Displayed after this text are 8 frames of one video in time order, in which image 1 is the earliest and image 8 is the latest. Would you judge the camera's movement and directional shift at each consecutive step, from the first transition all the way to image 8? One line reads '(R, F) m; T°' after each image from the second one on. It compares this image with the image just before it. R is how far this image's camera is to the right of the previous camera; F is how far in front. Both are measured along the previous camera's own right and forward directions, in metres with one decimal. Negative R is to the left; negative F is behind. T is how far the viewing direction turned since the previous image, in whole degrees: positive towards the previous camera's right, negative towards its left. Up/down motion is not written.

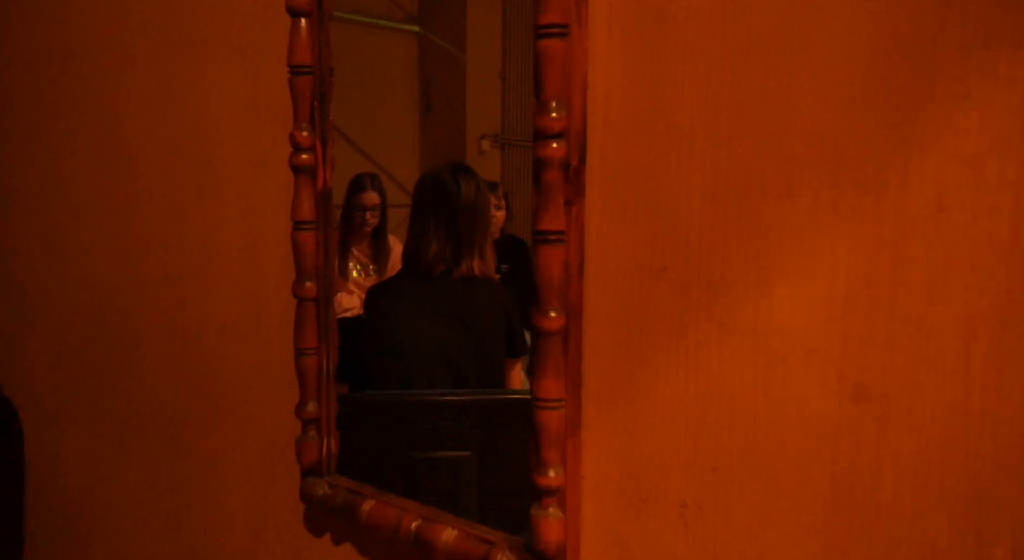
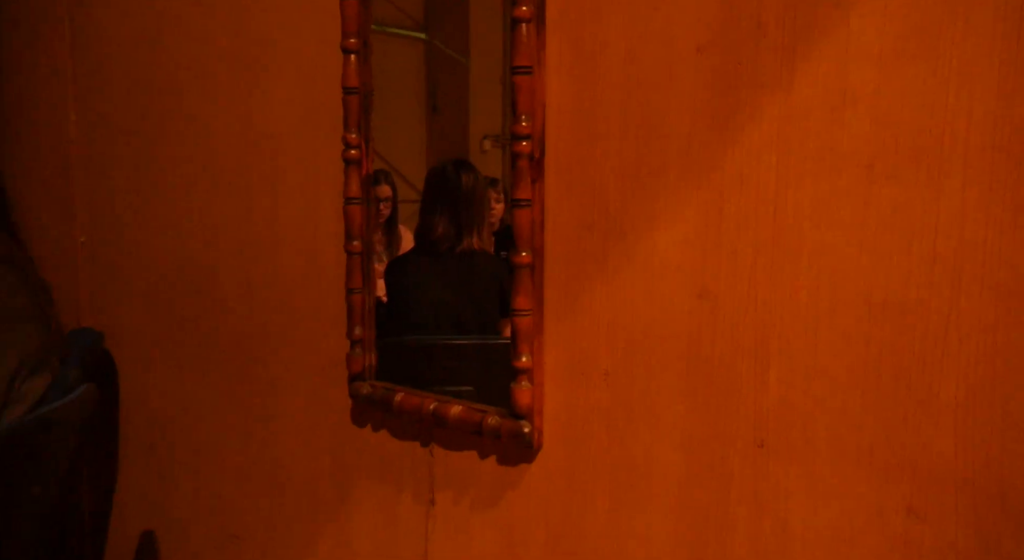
(0.0, -0.5) m; 0°
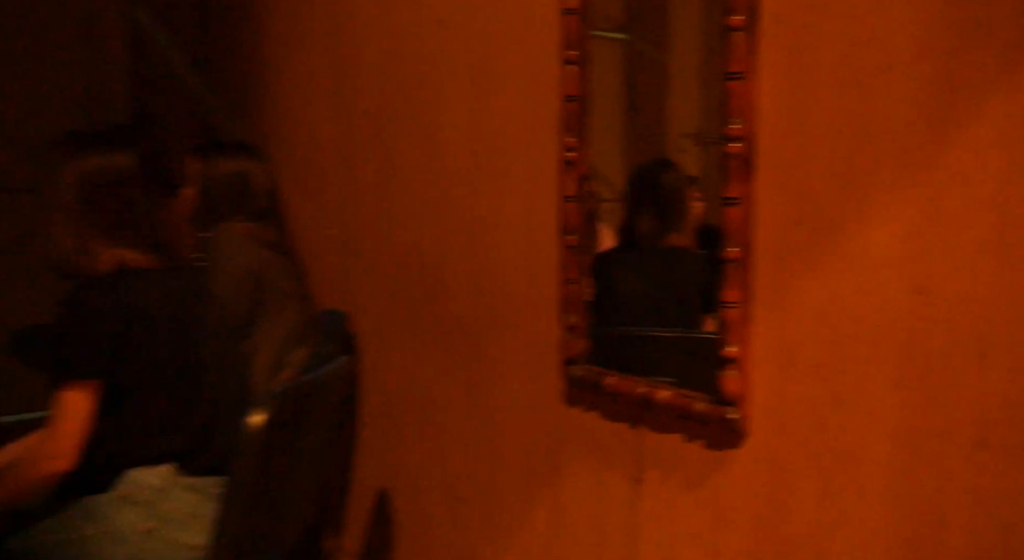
(0.0, -0.1) m; -13°
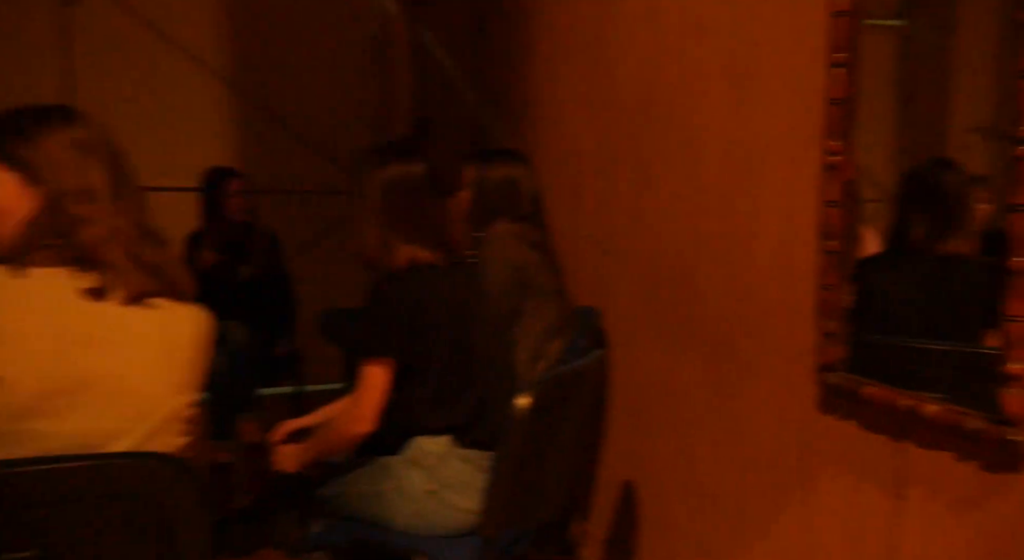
(0.0, -0.1) m; -17°
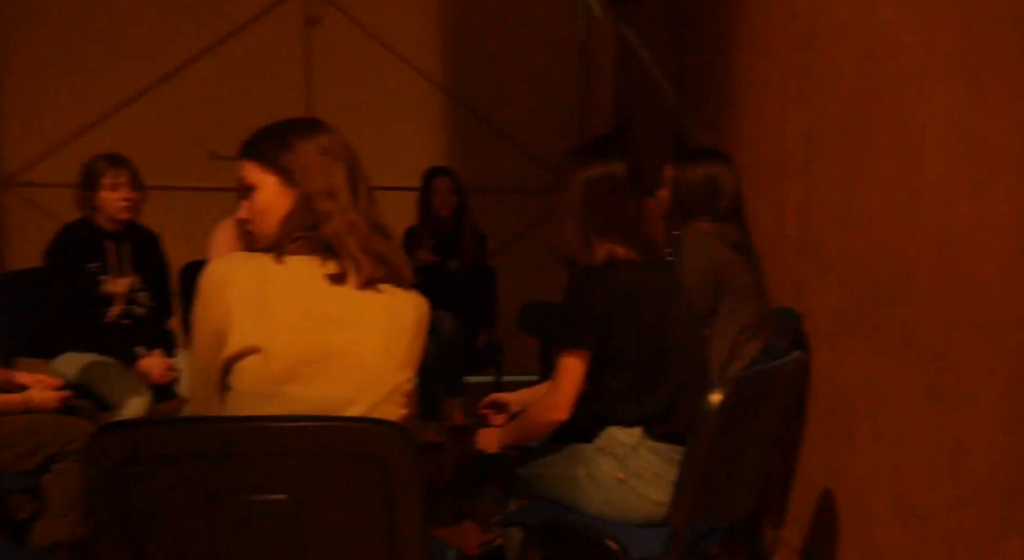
(0.0, -0.1) m; -14°
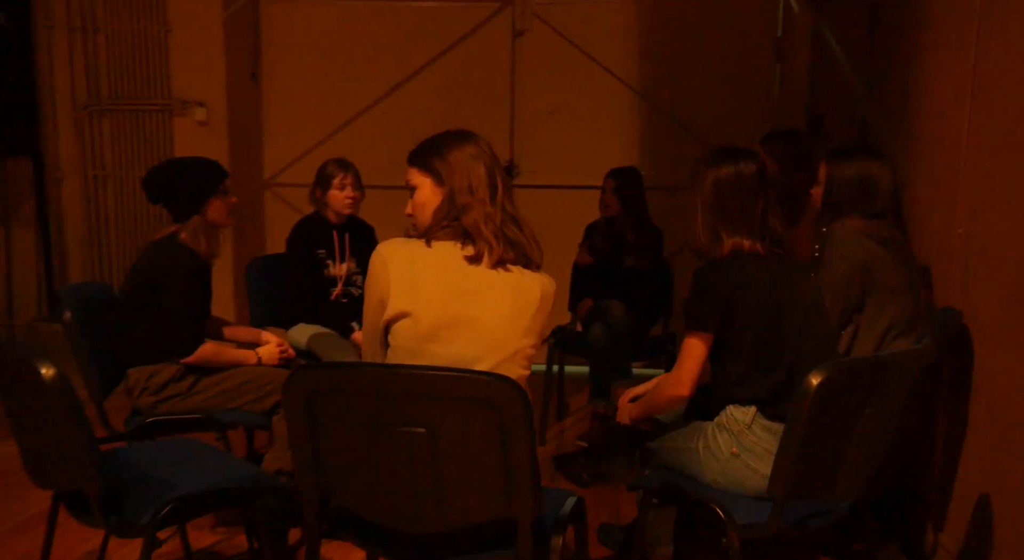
(+0.2, -0.2) m; -16°
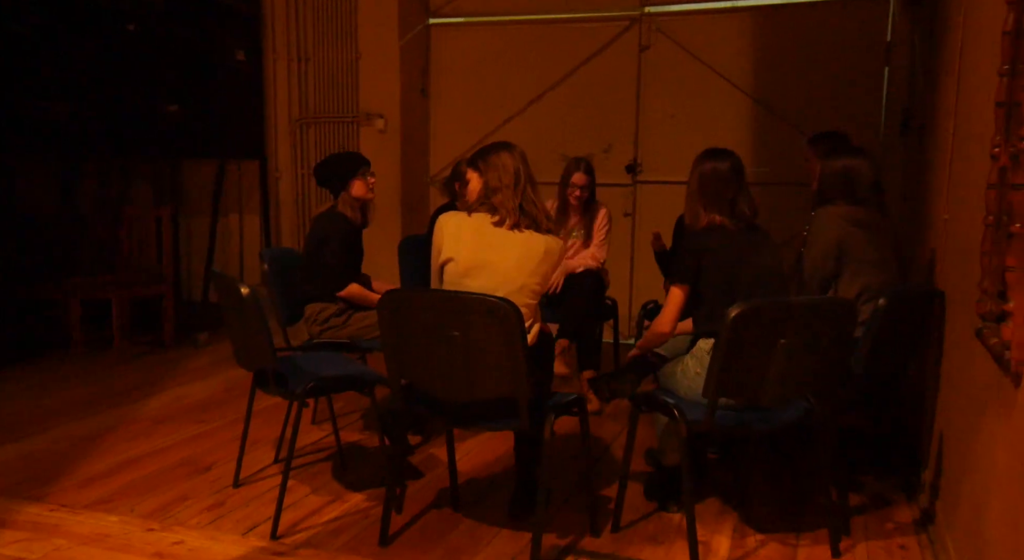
(+0.5, -0.7) m; -14°
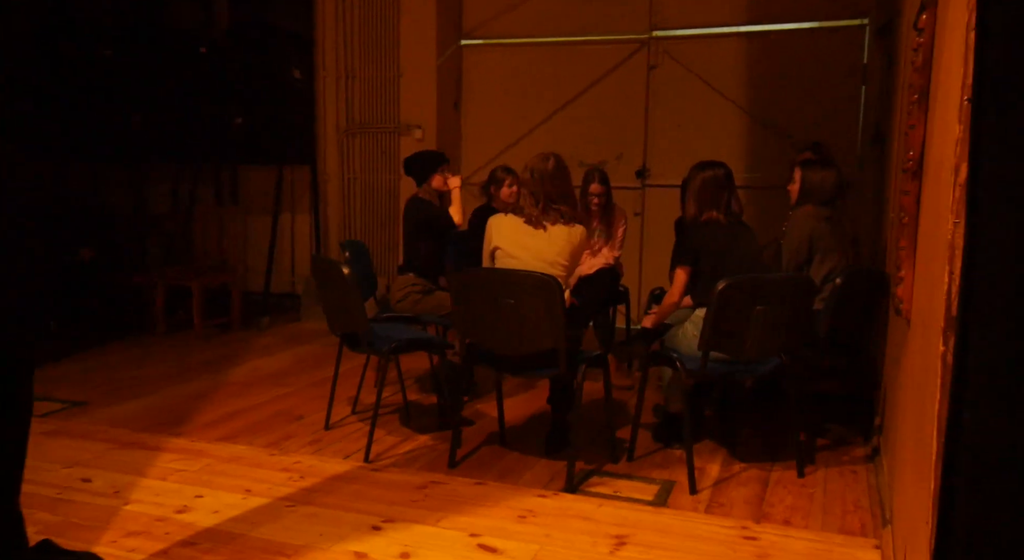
(-0.1, -0.7) m; 0°
